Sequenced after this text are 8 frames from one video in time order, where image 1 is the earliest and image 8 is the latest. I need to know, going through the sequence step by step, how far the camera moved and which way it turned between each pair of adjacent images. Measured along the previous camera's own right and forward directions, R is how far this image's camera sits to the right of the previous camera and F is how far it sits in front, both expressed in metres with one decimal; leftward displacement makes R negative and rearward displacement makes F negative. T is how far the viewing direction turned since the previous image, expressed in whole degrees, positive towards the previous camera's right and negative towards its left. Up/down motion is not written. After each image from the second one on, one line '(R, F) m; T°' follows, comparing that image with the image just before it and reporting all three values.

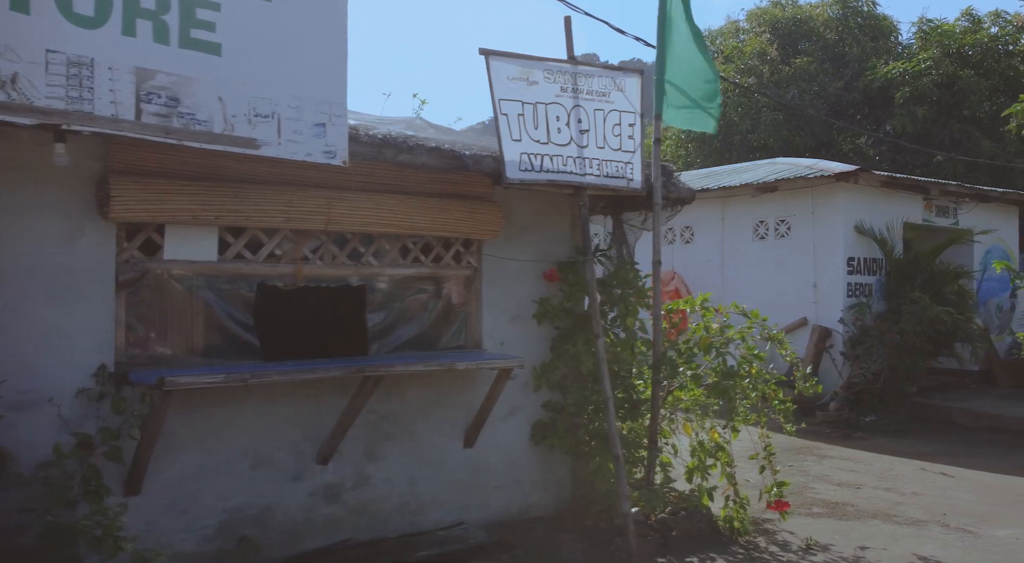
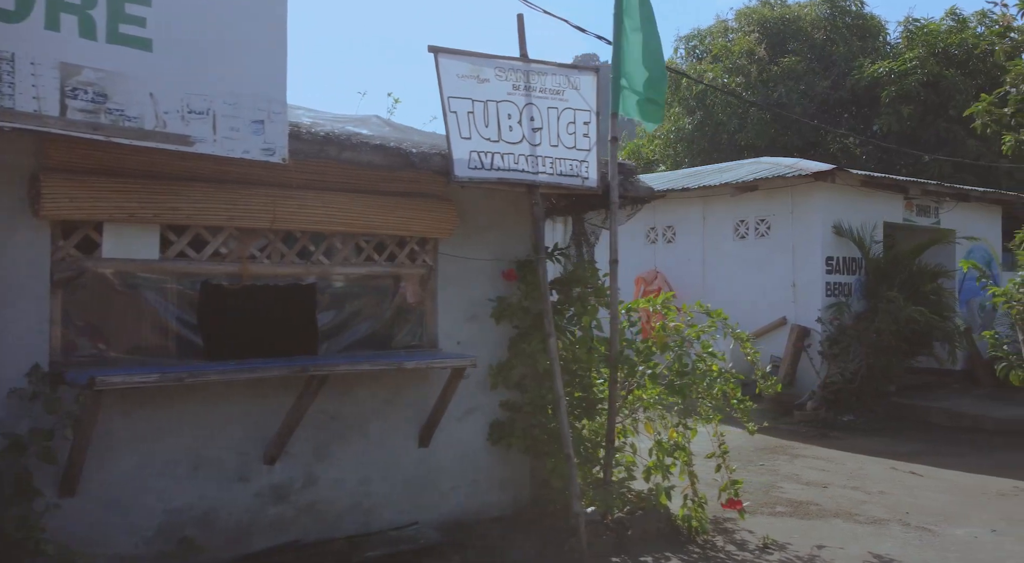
(+0.2, 0.0) m; 0°
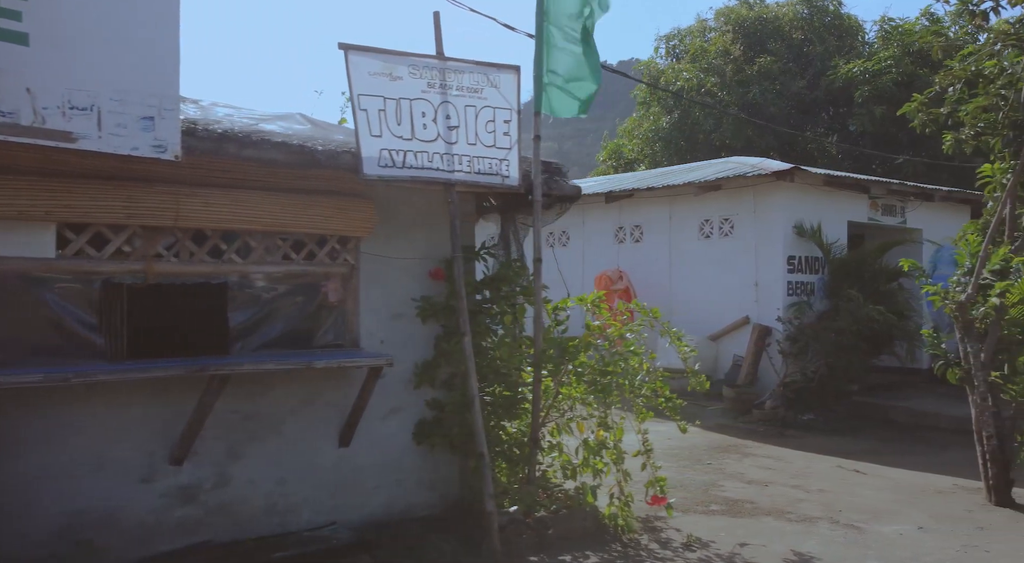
(+0.4, 0.0) m; +1°
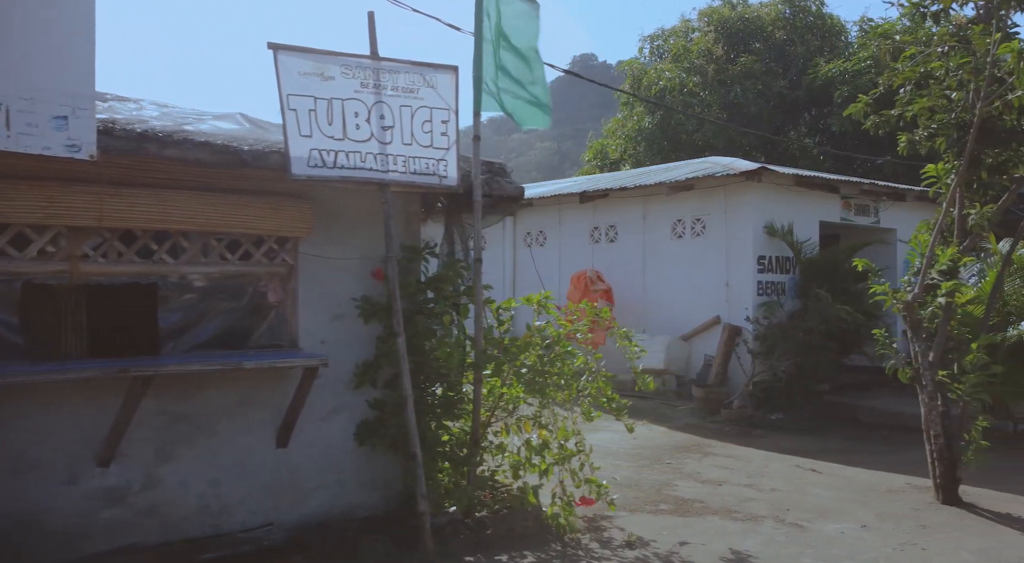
(+0.3, 0.0) m; +1°
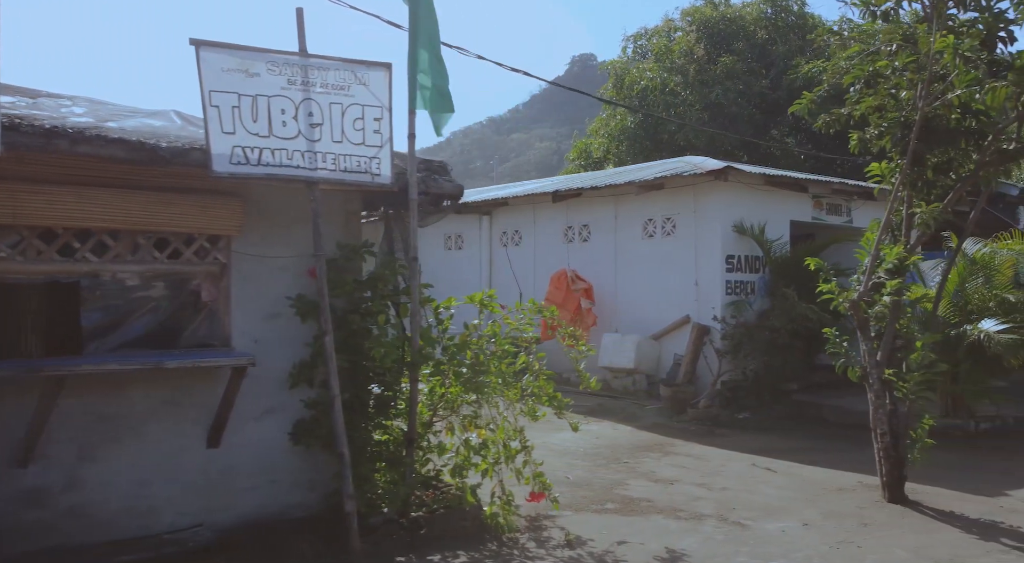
(+0.3, 0.0) m; +1°
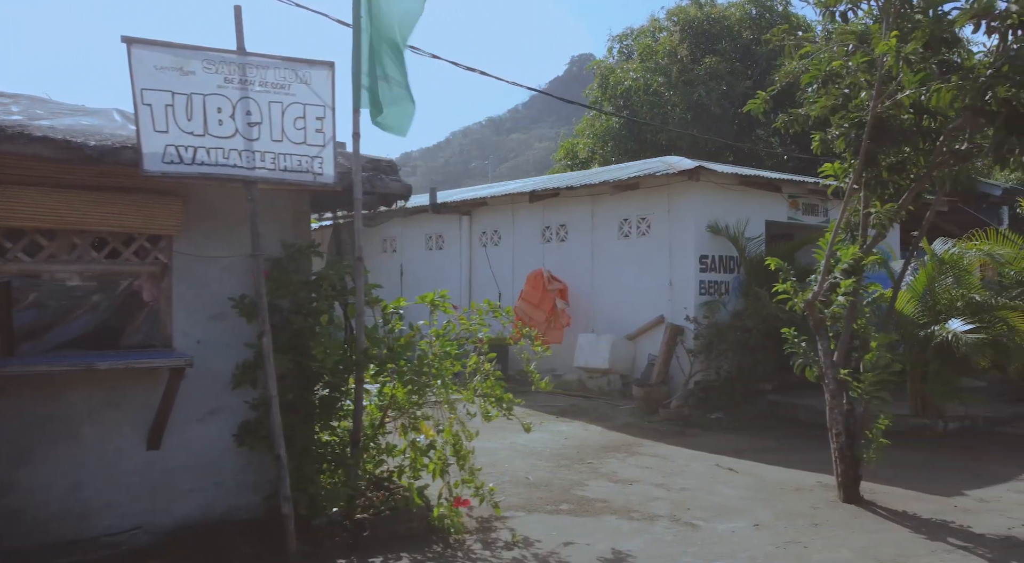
(+0.3, 0.0) m; +1°
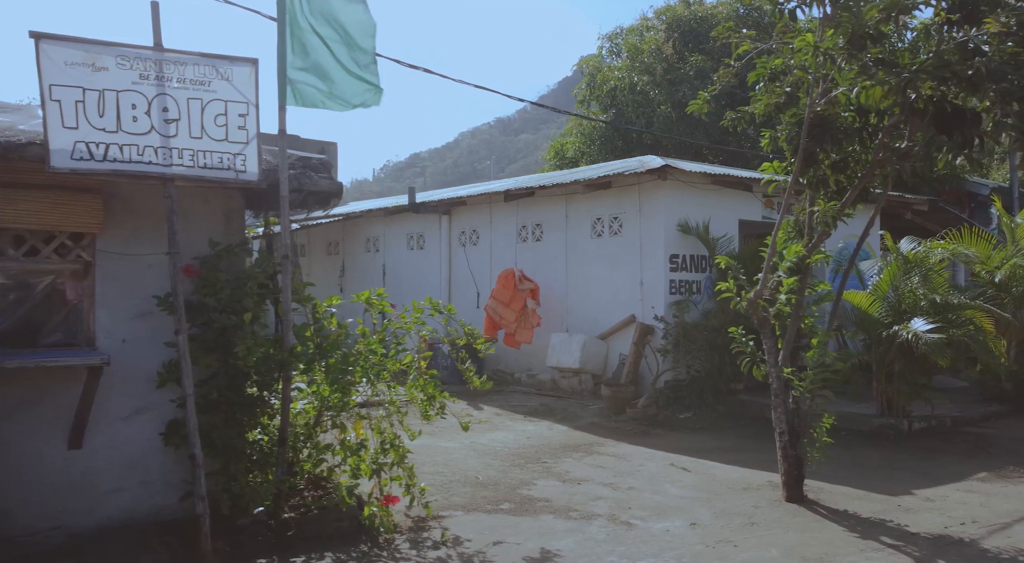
(+0.4, 0.0) m; 0°
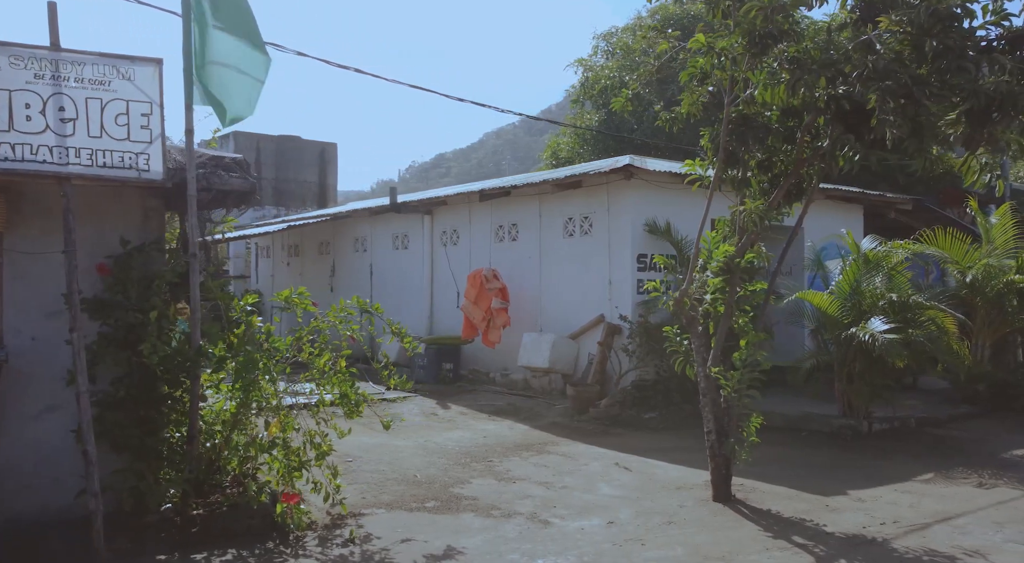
(+0.6, 0.0) m; -1°
